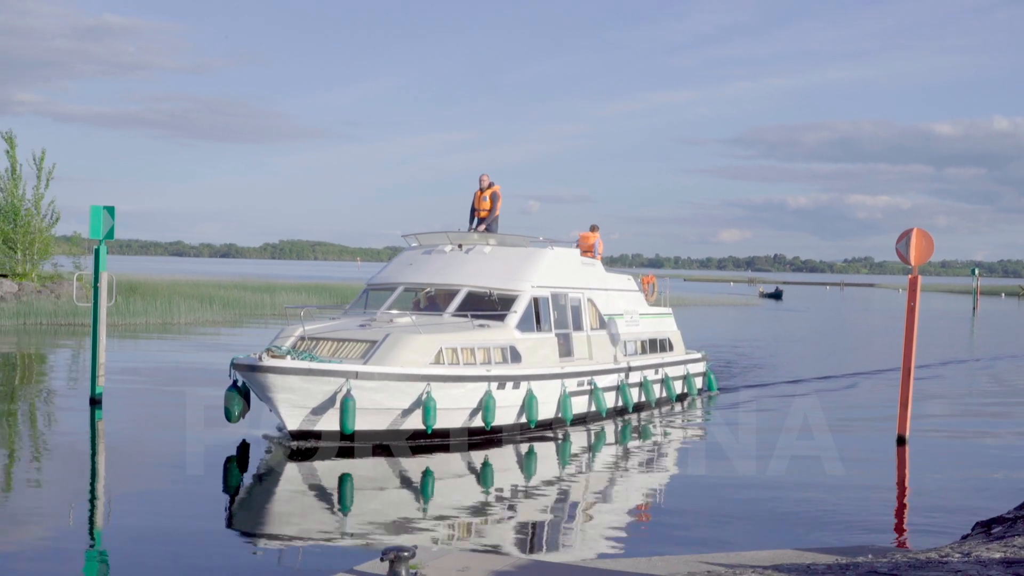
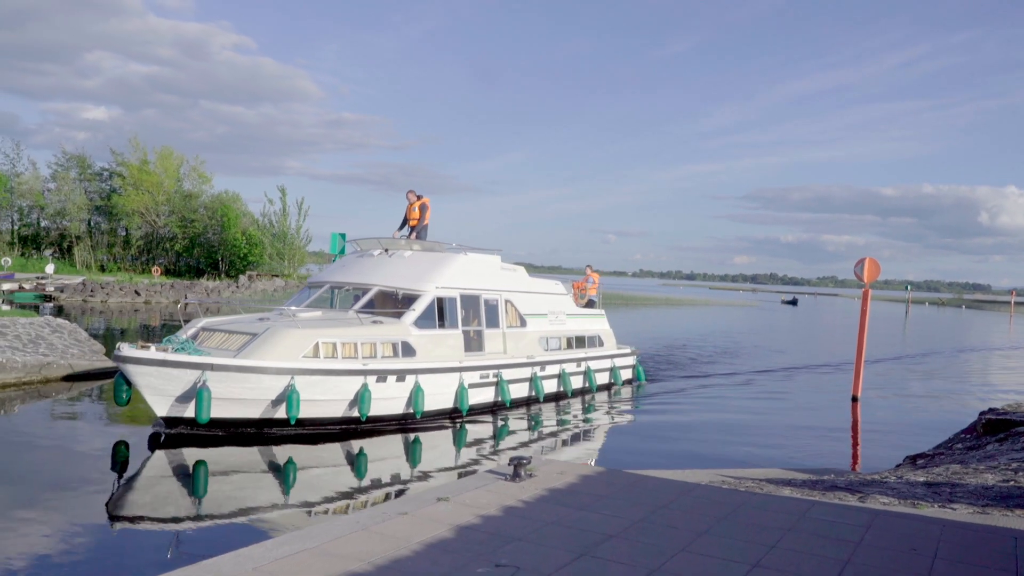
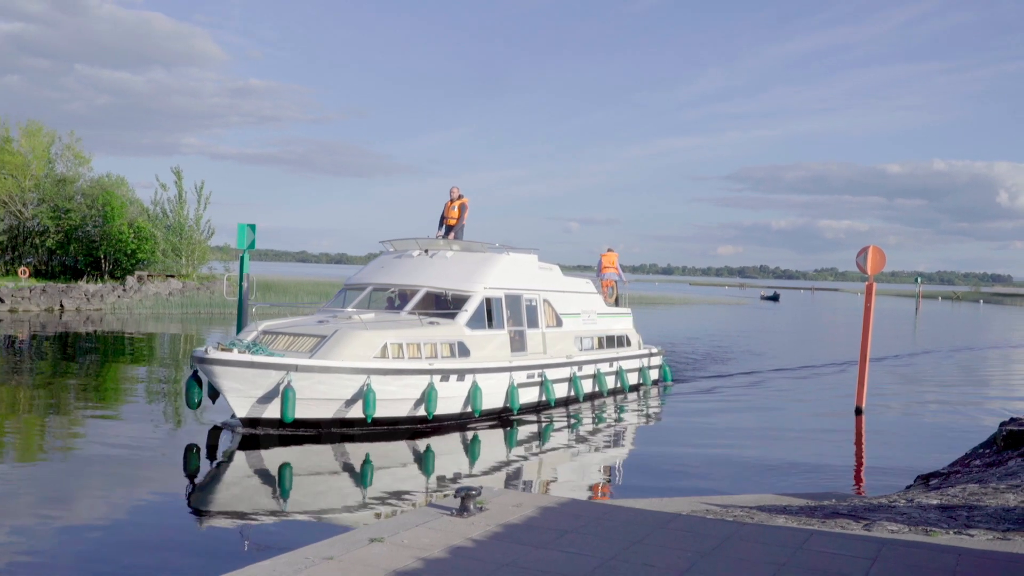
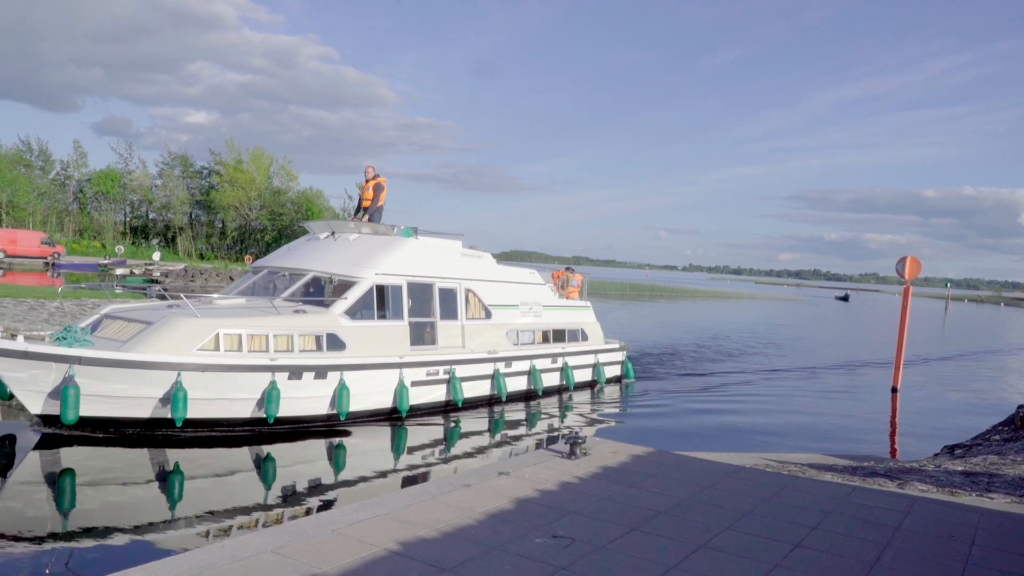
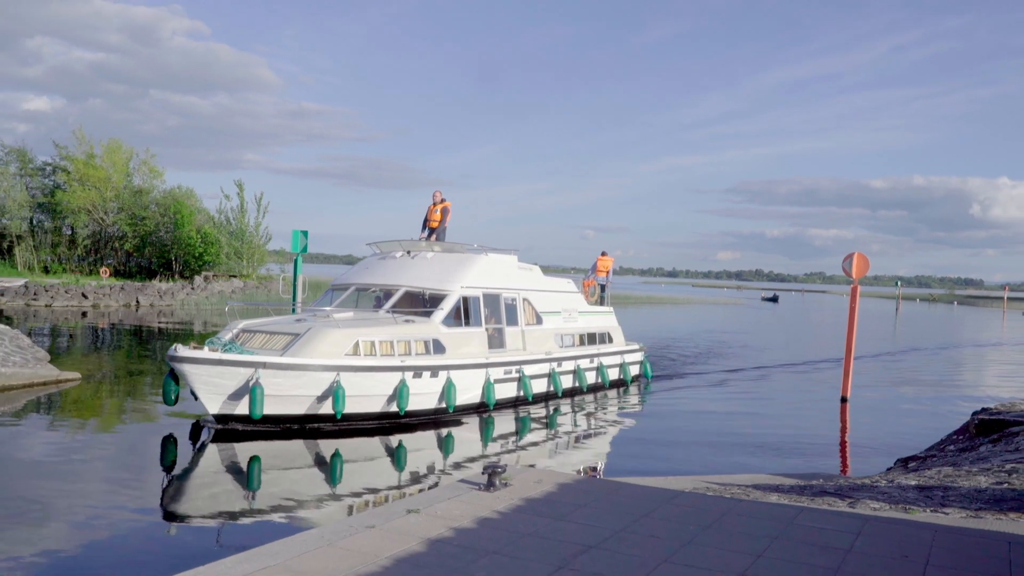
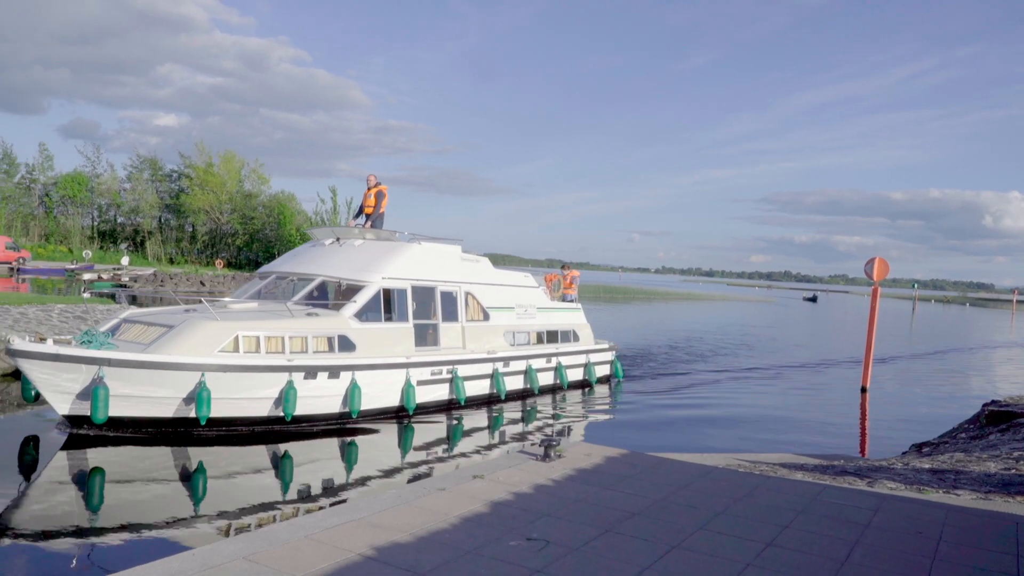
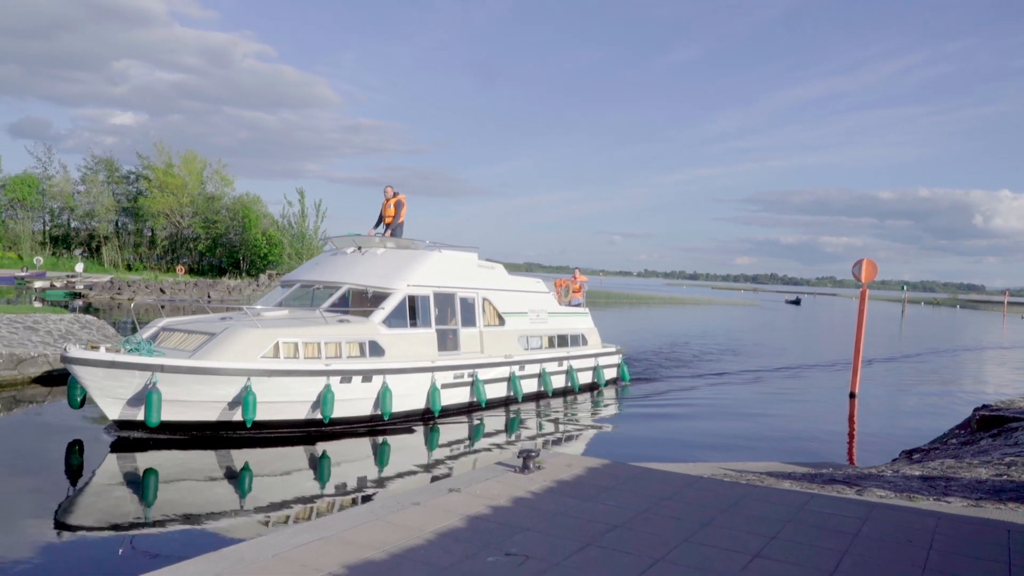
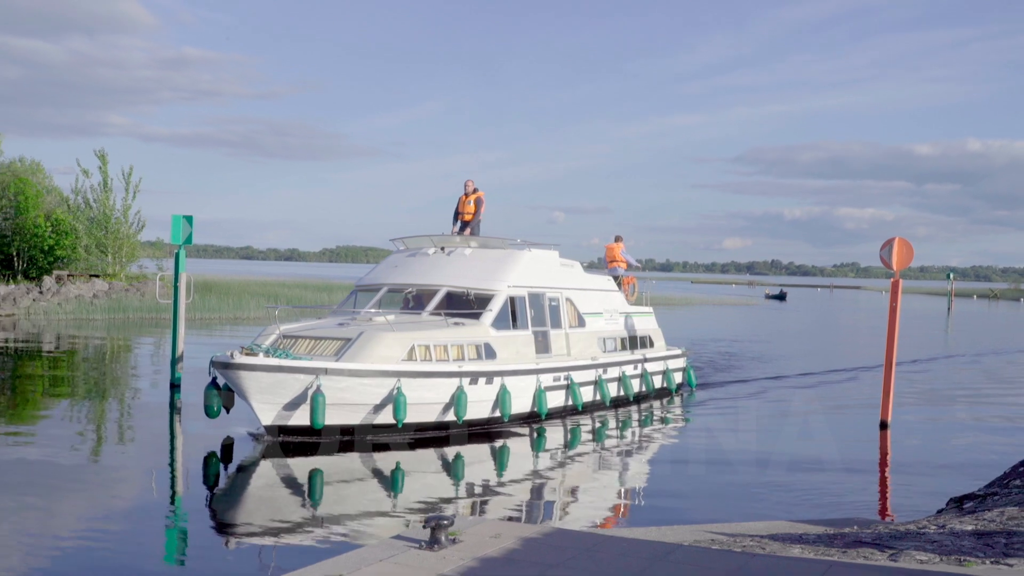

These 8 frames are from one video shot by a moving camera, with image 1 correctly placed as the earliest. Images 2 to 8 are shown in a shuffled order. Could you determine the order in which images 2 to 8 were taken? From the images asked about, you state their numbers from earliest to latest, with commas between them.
8, 3, 5, 2, 7, 6, 4
